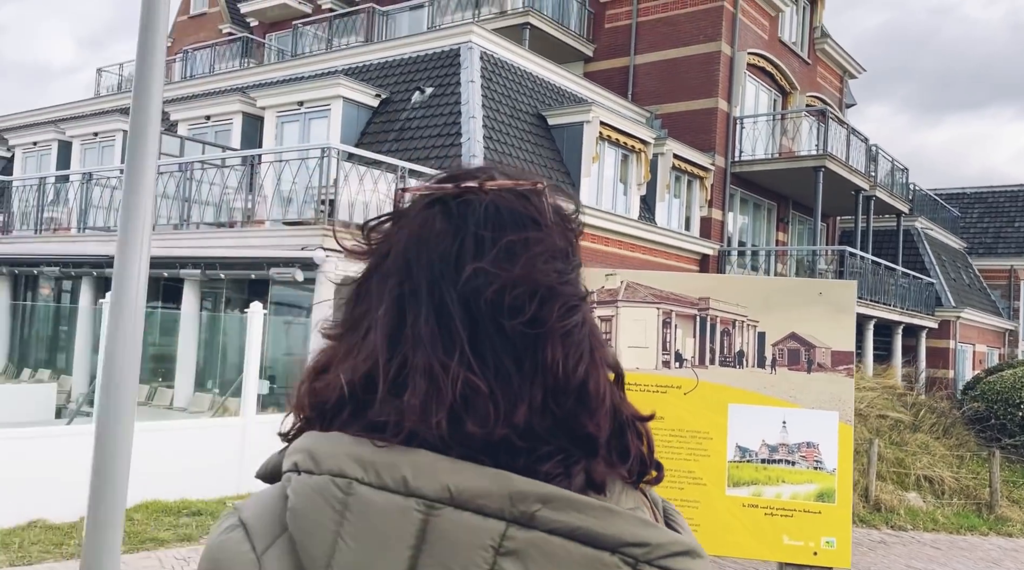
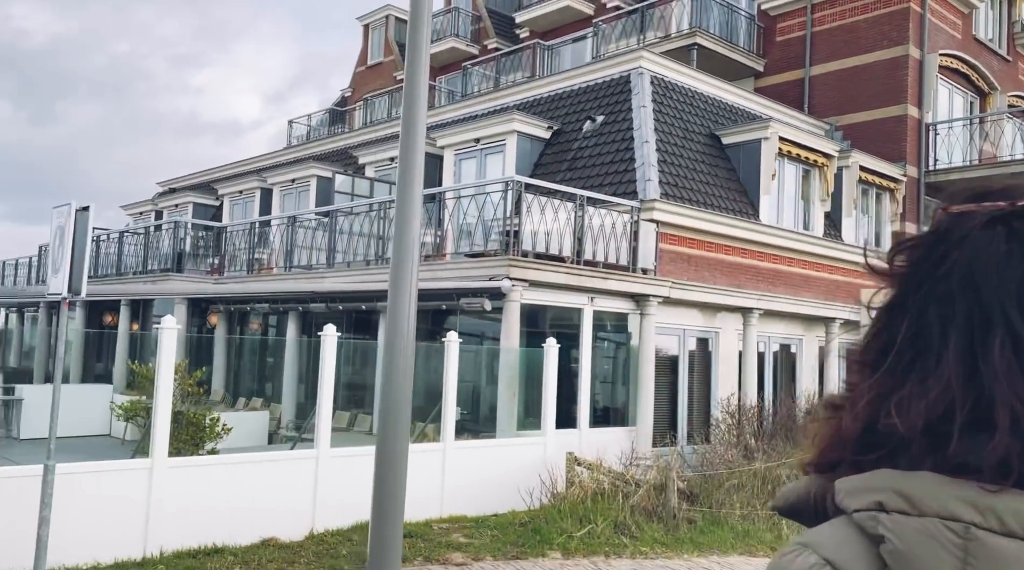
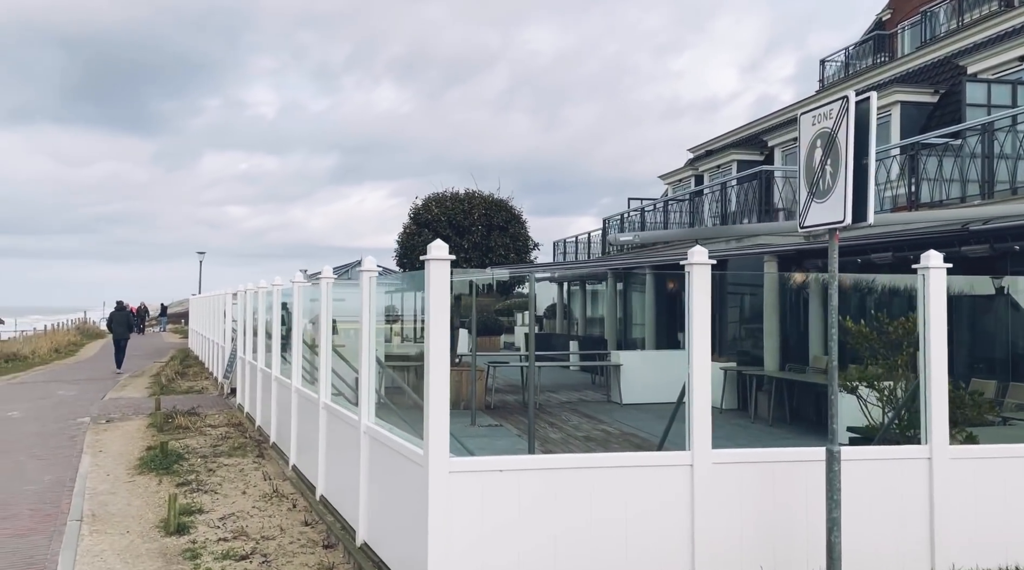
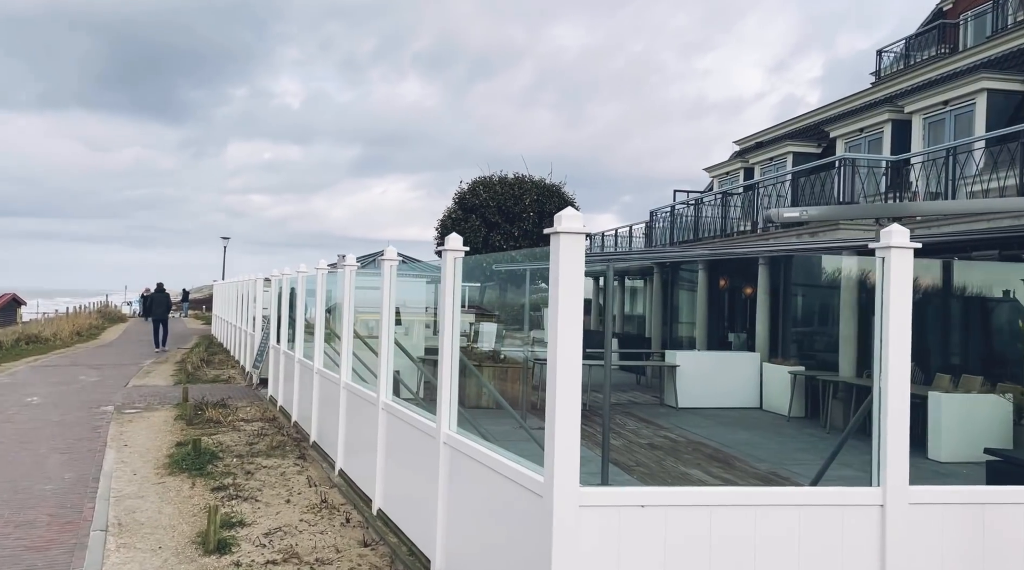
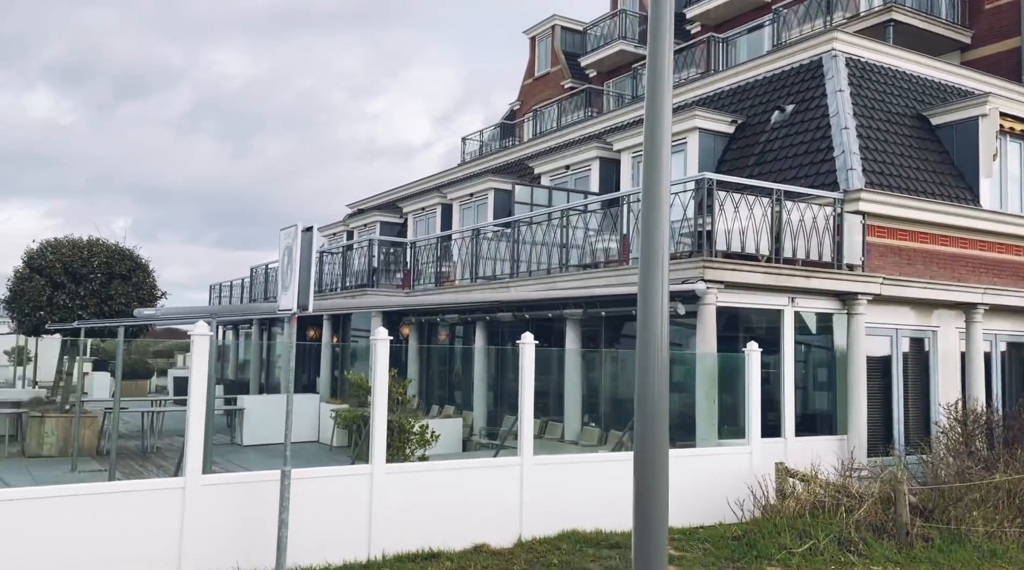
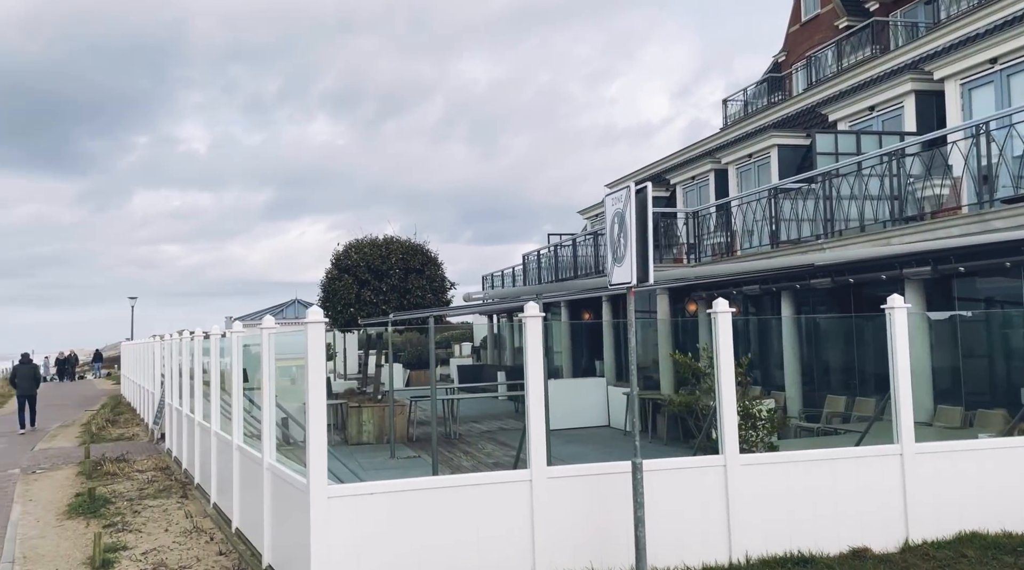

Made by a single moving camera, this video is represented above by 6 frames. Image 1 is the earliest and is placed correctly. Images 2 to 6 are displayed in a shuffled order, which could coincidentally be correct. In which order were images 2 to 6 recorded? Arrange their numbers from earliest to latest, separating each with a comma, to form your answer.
2, 5, 6, 3, 4
